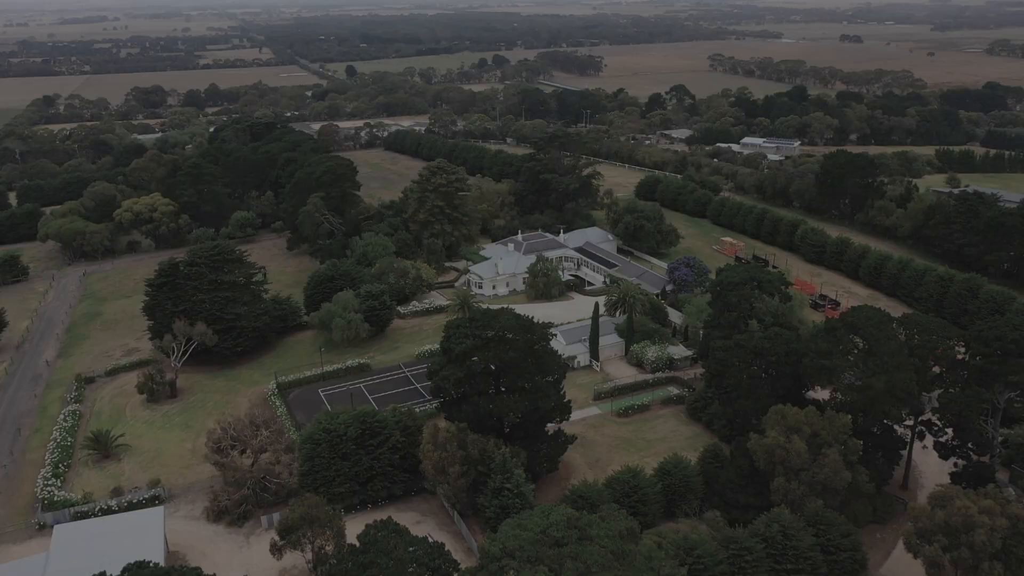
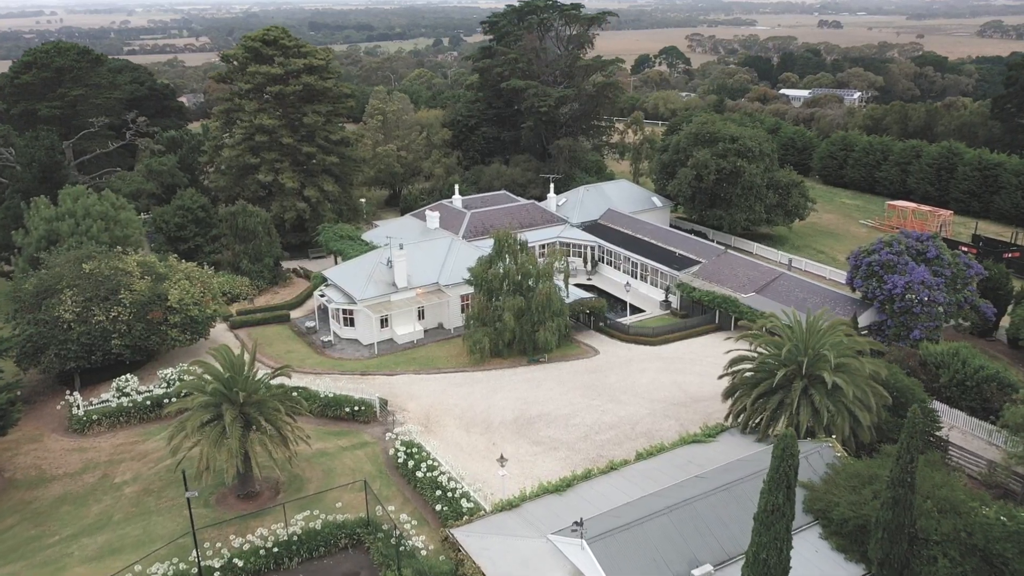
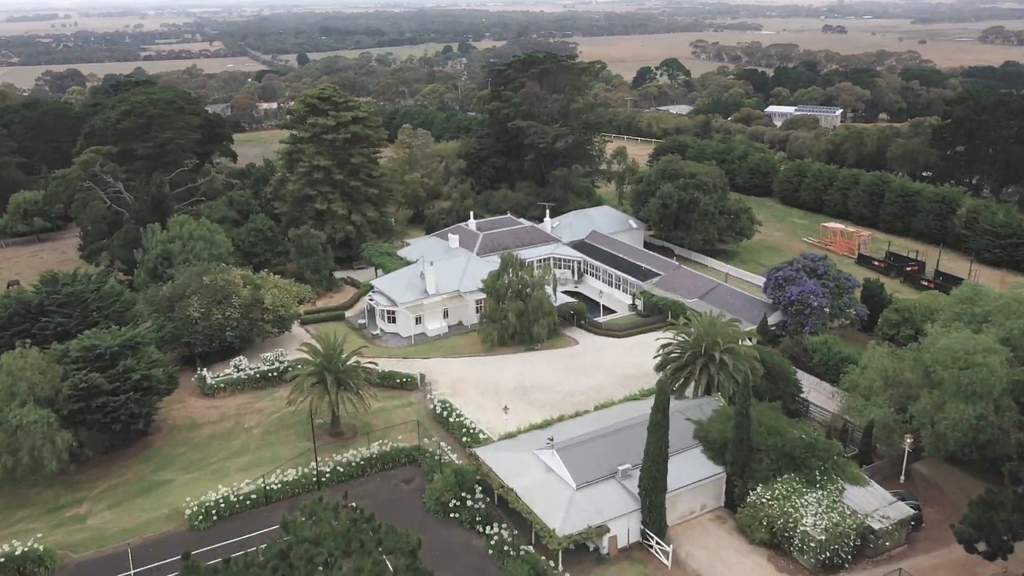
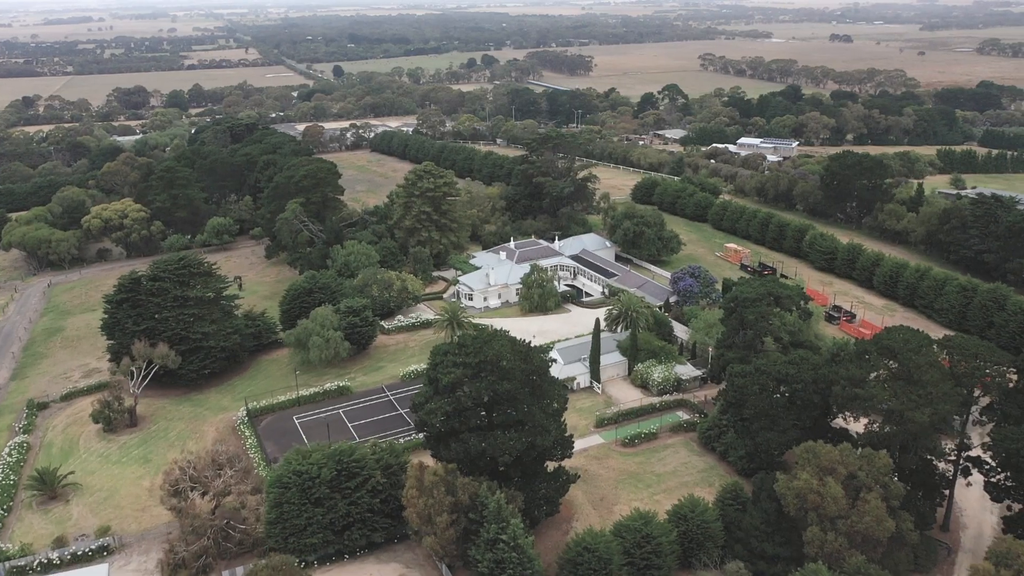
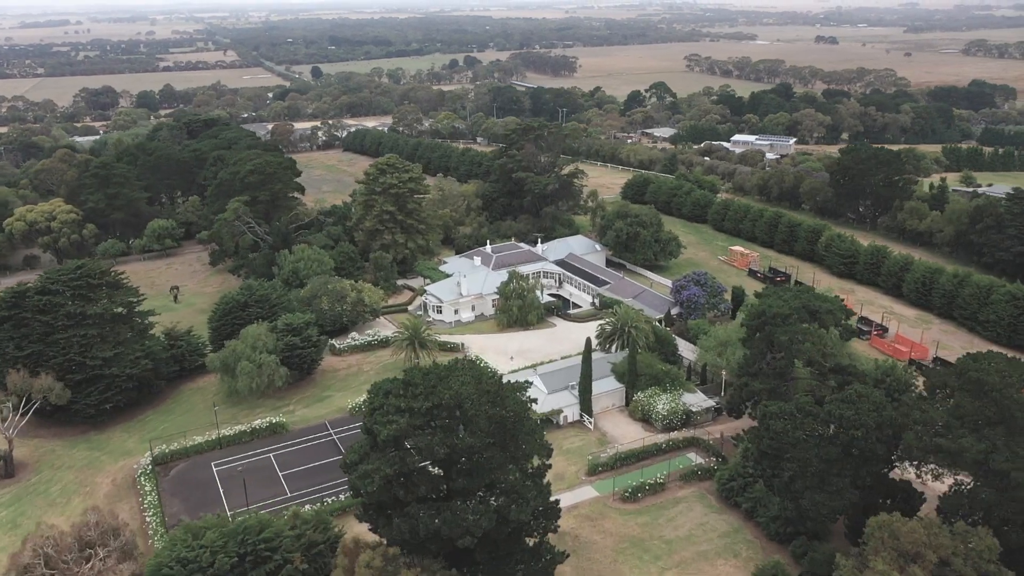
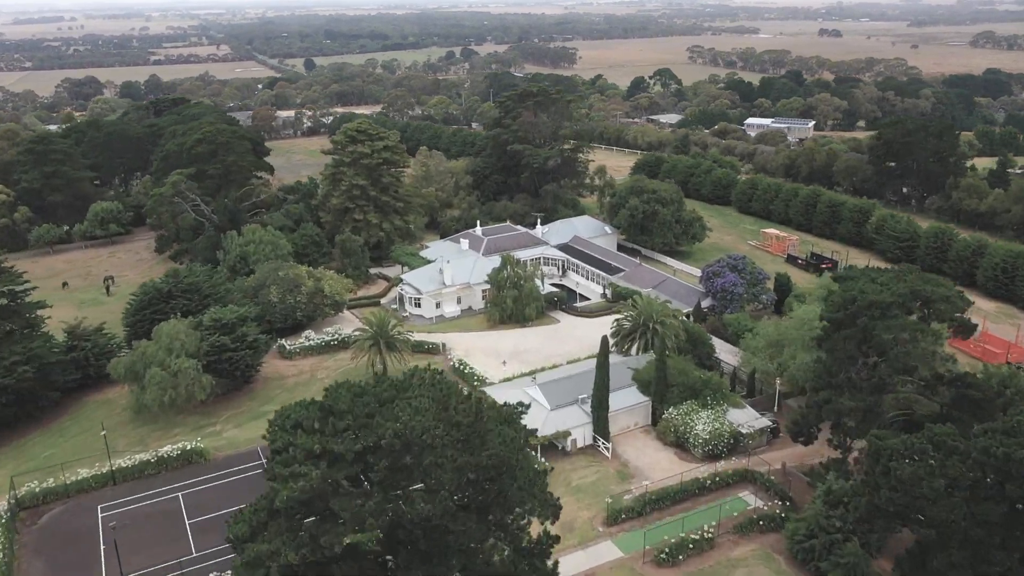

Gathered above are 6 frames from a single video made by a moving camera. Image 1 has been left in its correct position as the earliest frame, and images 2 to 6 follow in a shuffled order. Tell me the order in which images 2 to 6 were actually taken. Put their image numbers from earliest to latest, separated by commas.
4, 5, 6, 3, 2
